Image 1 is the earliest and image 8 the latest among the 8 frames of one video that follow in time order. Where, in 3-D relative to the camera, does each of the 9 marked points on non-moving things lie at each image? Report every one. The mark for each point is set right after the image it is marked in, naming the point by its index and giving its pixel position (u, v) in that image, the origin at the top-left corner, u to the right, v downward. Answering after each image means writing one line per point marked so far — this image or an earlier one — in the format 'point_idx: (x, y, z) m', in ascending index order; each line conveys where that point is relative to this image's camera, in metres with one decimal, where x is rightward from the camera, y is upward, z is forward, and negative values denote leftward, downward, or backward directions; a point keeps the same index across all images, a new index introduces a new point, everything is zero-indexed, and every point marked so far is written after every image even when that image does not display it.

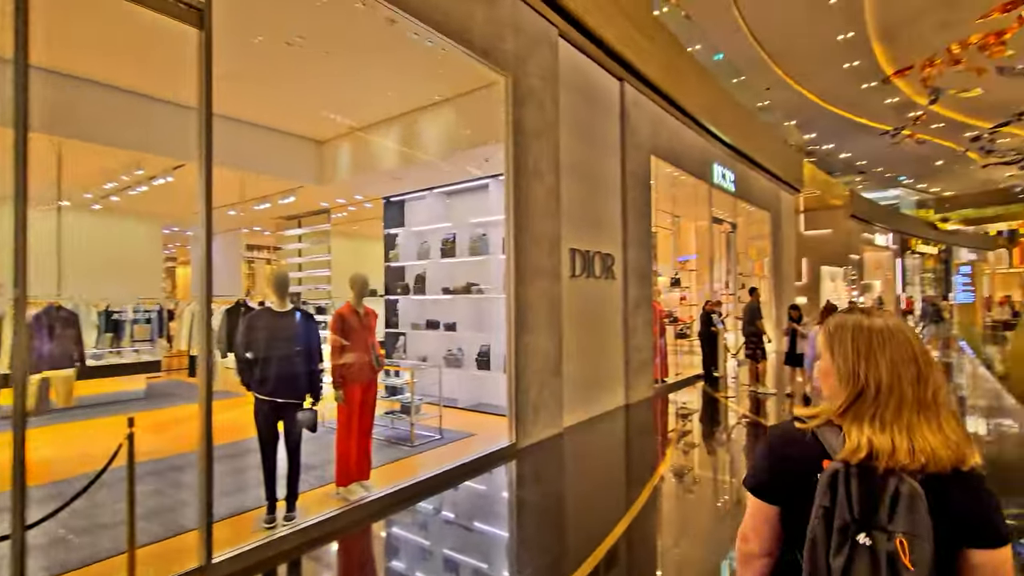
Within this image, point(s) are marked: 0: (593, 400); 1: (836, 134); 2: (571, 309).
0: (+0.9, -1.2, +5.7) m
1: (+11.7, +5.5, +18.8) m
2: (+0.6, -0.2, +5.2) m
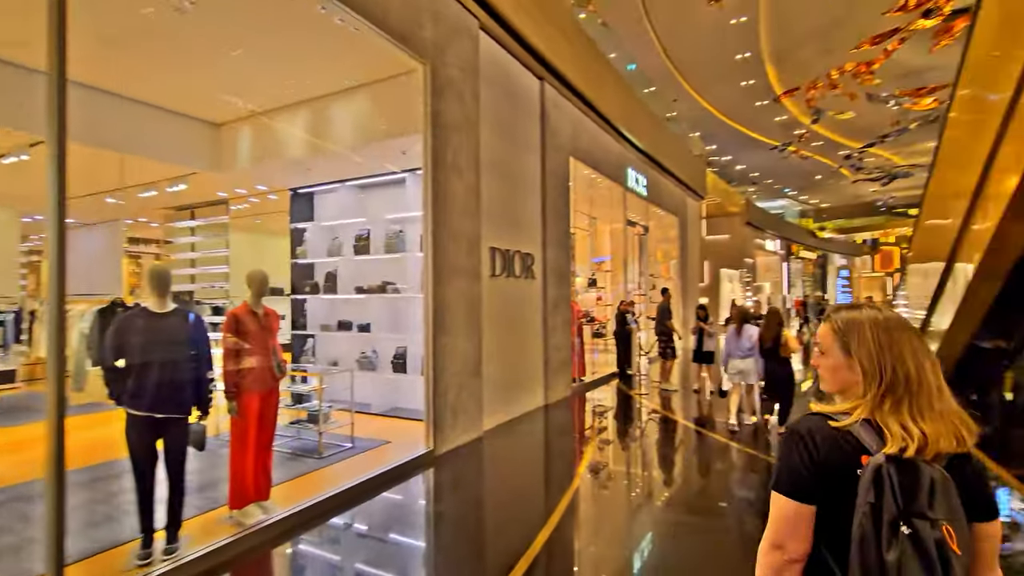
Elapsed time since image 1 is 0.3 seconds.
0: (0.0, -1.2, +5.7) m
1: (+8.7, +5.5, +20.3) m
2: (-0.2, -0.2, +5.1) m
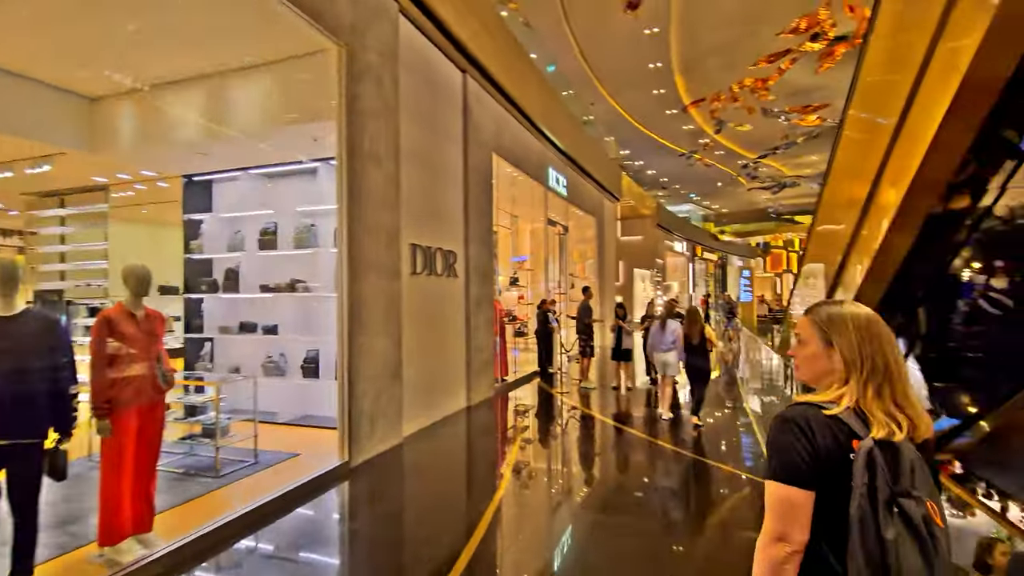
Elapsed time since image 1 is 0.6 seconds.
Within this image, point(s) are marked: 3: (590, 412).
0: (-0.8, -1.2, +5.5) m
1: (+5.5, +5.5, +21.2) m
2: (-1.0, -0.2, +4.9) m
3: (+1.1, -1.7, +7.0) m
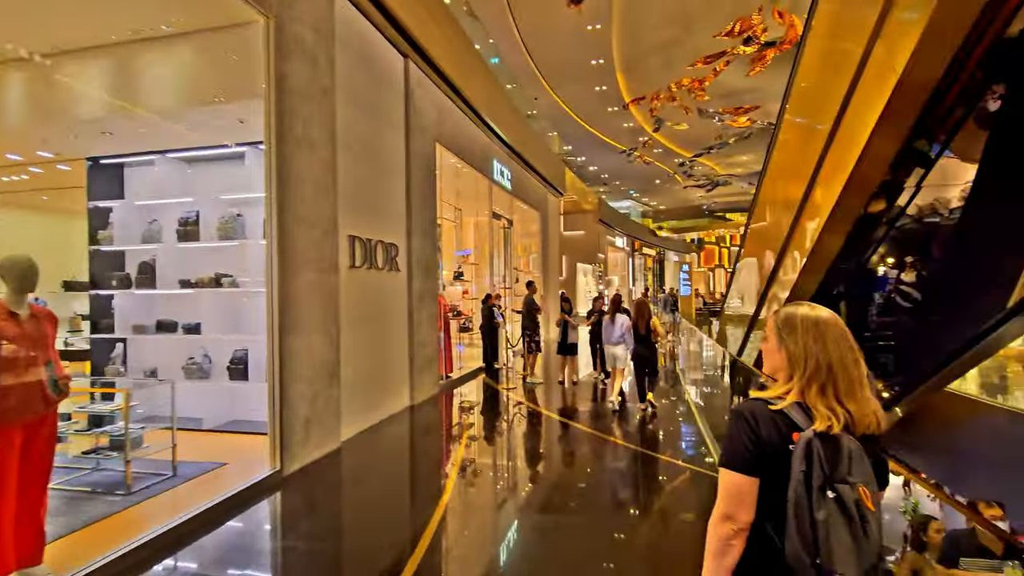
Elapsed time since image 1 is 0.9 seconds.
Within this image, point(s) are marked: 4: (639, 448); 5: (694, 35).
0: (-1.4, -1.2, +5.2) m
1: (+3.1, +5.8, +21.5) m
2: (-1.5, -0.1, +4.6) m
3: (+0.3, -1.6, +6.9) m
4: (+1.3, -1.7, +5.4) m
5: (+4.5, +6.2, +12.8) m
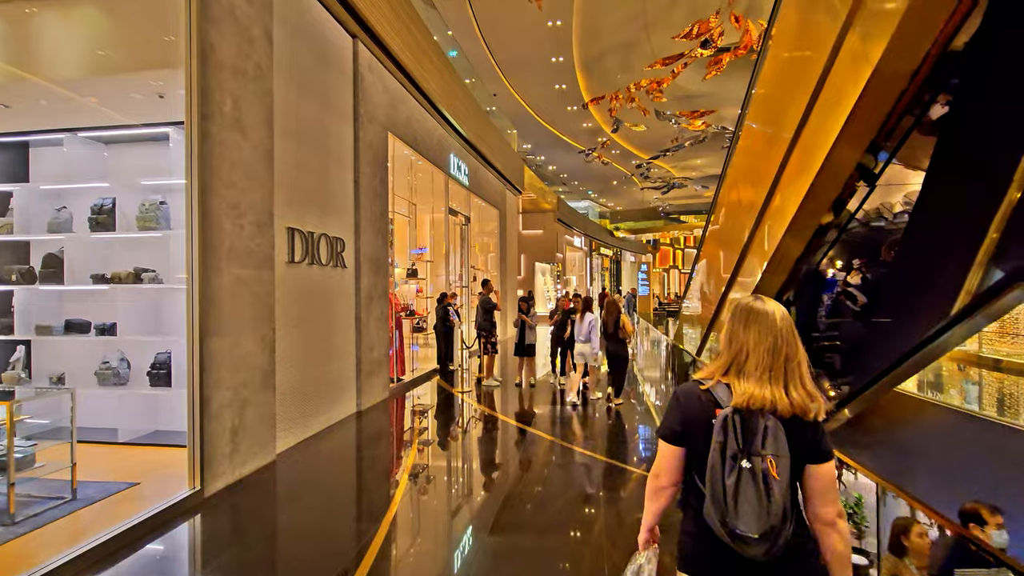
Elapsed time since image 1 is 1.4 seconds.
0: (-1.8, -1.2, +4.9) m
1: (+1.4, +5.8, +21.4) m
2: (-1.8, -0.1, +4.3) m
3: (-0.3, -1.6, +6.7) m
4: (+0.9, -1.7, +5.2) m
5: (+3.5, +6.2, +12.8) m
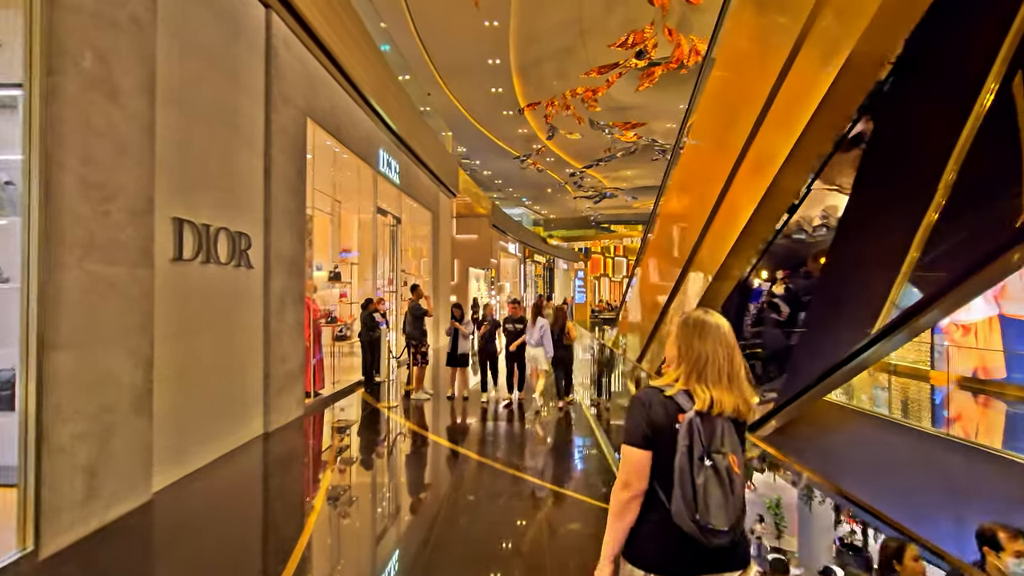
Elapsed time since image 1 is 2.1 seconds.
0: (-2.4, -1.2, +4.2) m
1: (-1.2, +5.5, +21.1) m
2: (-2.3, -0.1, +3.6) m
3: (-1.1, -1.6, +6.2) m
4: (+0.2, -1.7, +4.9) m
5: (+1.9, +6.1, +12.9) m
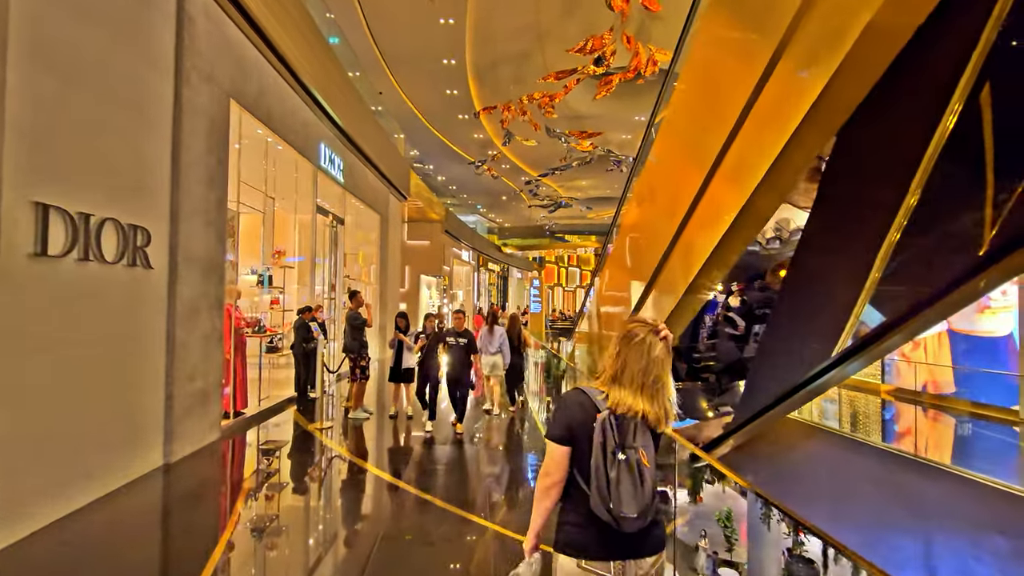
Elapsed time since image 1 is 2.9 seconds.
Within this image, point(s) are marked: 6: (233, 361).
0: (-2.8, -1.2, +3.5) m
1: (-3.0, +5.2, +20.6) m
2: (-2.6, -0.2, +2.9) m
3: (-1.6, -1.7, +5.6) m
4: (-0.2, -1.8, +4.4) m
5: (+0.8, +5.8, +12.6) m
6: (-3.0, -0.8, +5.5) m
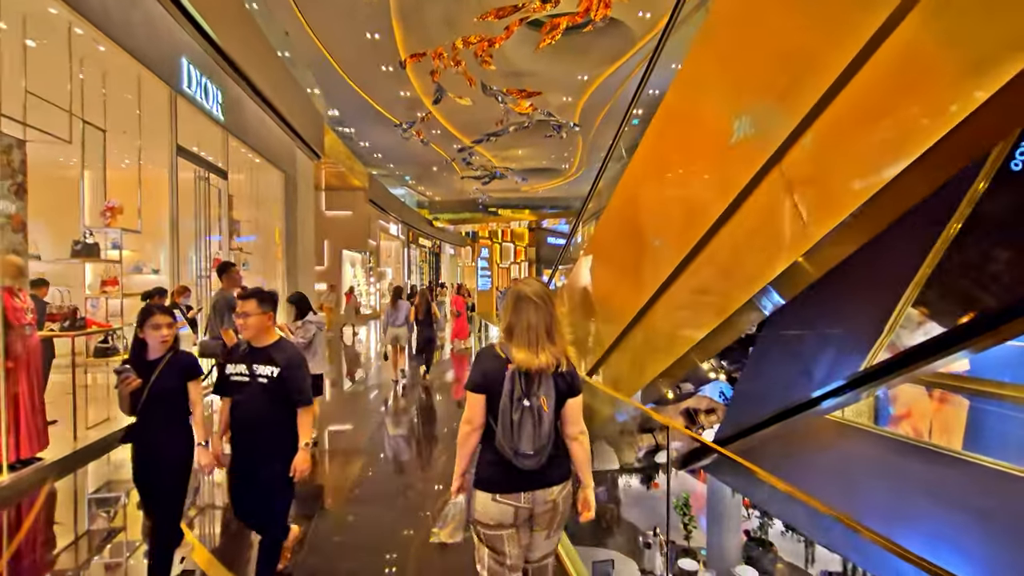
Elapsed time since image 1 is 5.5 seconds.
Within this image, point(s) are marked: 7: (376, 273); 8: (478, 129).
0: (-2.8, -1.1, +1.6) m
1: (-5.5, +6.0, +18.2) m
2: (-2.6, -0.1, +1.0) m
3: (-2.0, -1.5, +3.9) m
4: (-0.4, -1.6, +2.9) m
5: (-0.6, +6.4, +10.8) m
6: (-3.3, -0.6, +3.6) m
7: (-5.1, +0.5, +19.8) m
8: (-1.2, +6.1, +19.5) m
